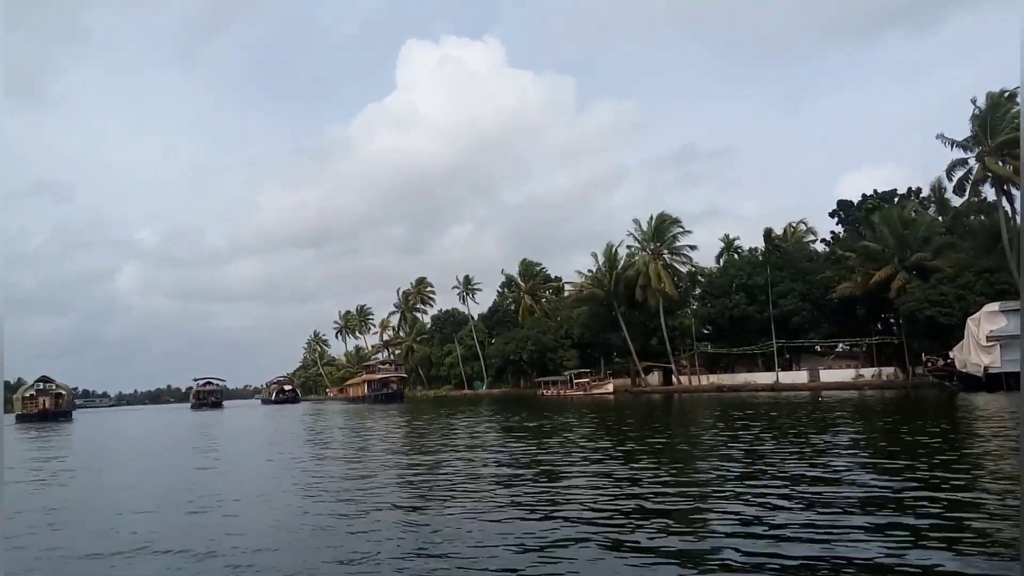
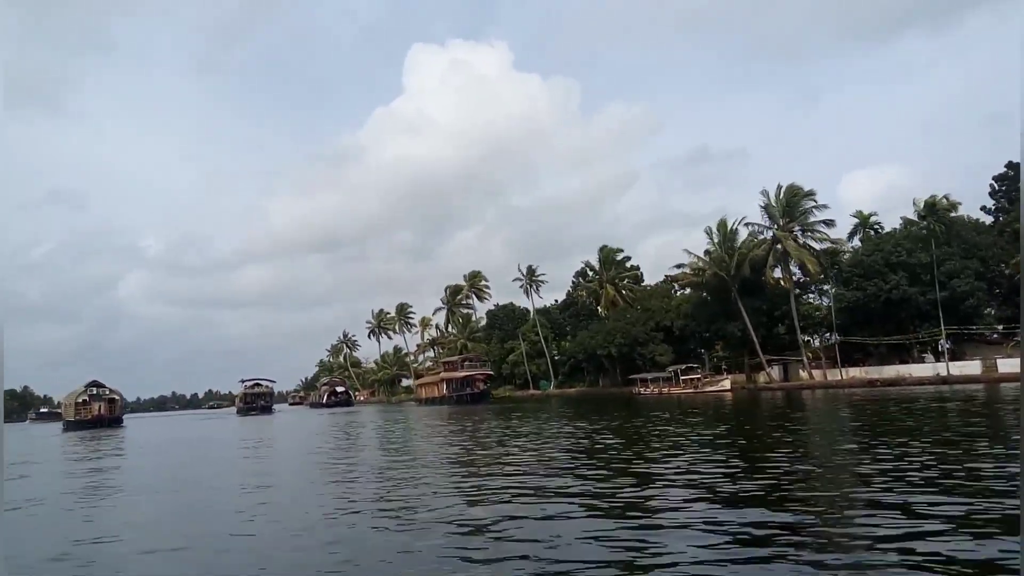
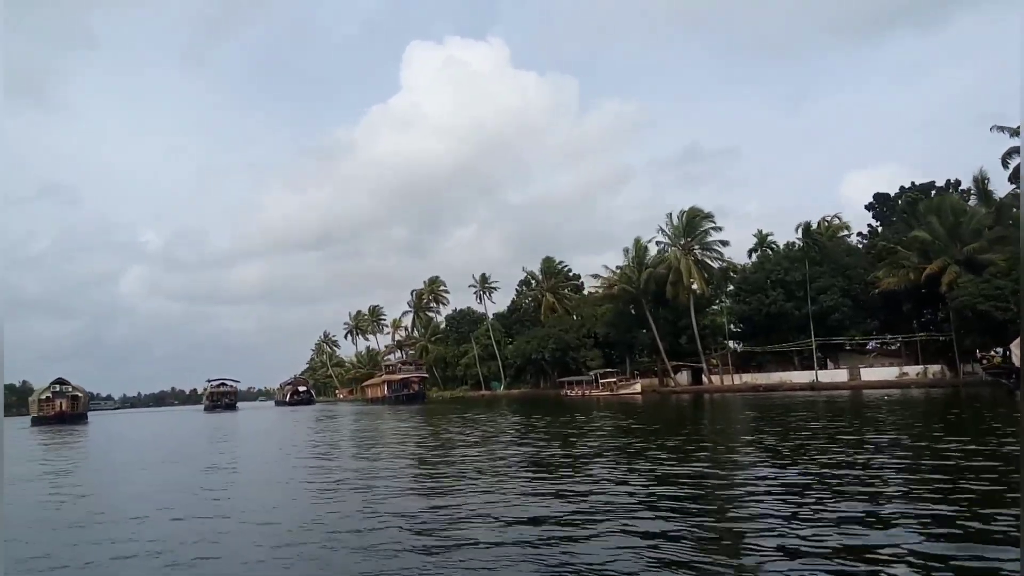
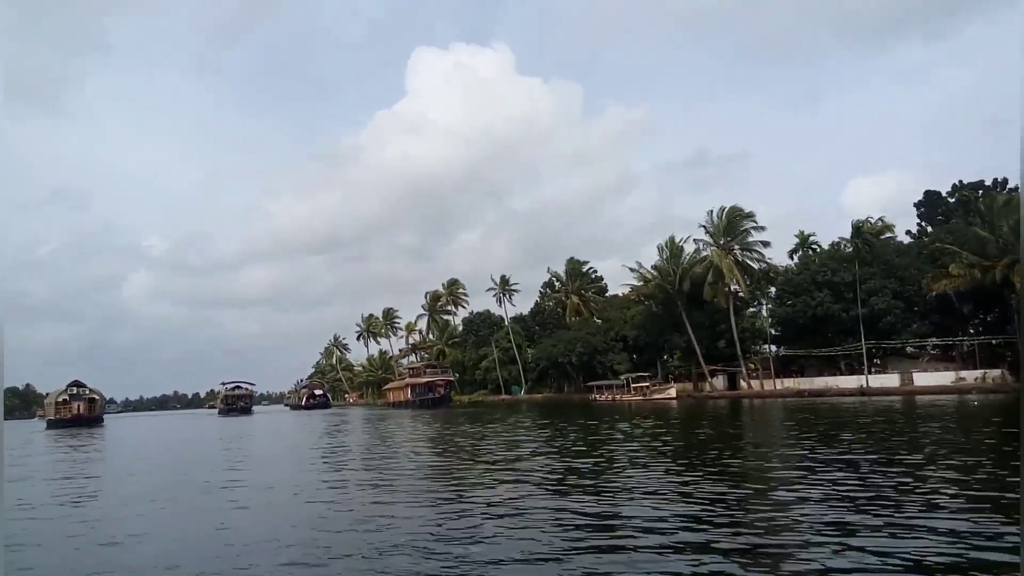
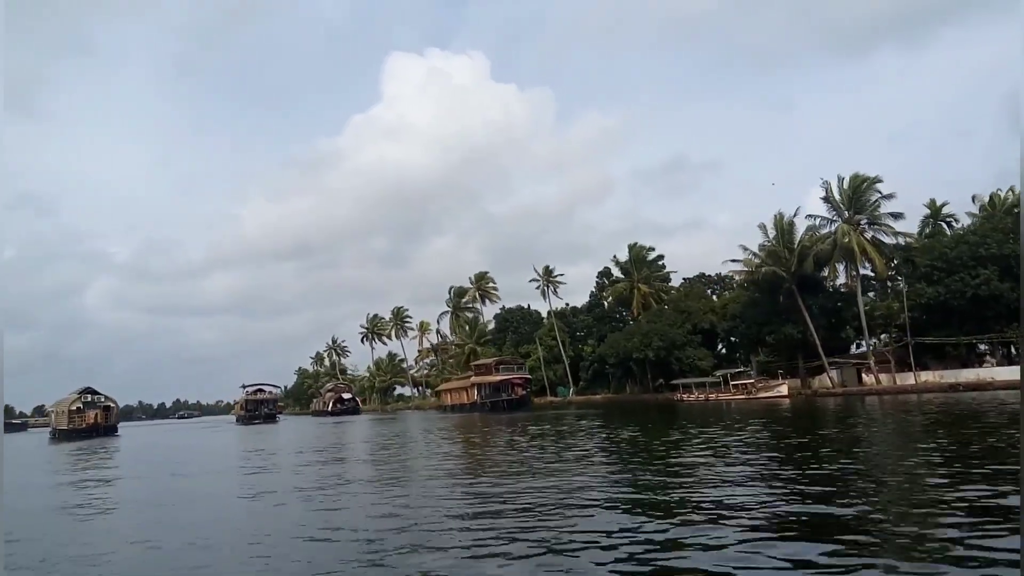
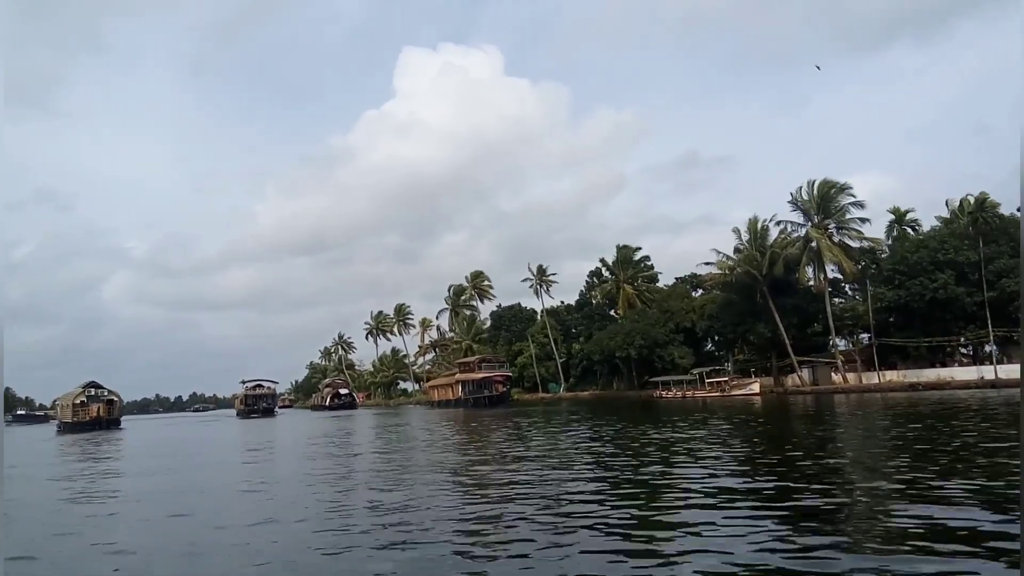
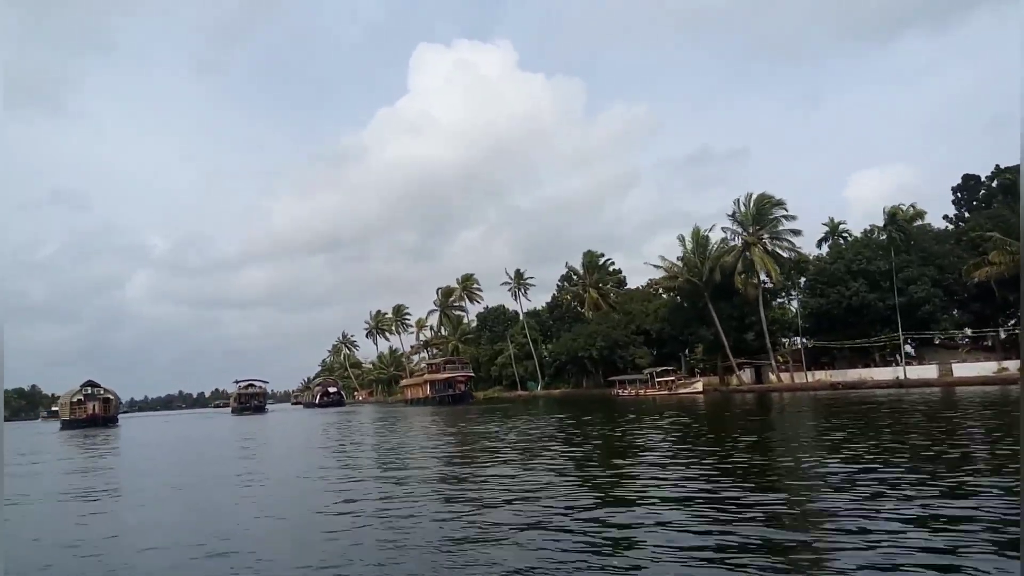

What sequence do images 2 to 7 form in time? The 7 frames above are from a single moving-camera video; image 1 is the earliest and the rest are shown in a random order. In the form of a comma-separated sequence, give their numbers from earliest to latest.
3, 4, 7, 2, 6, 5
